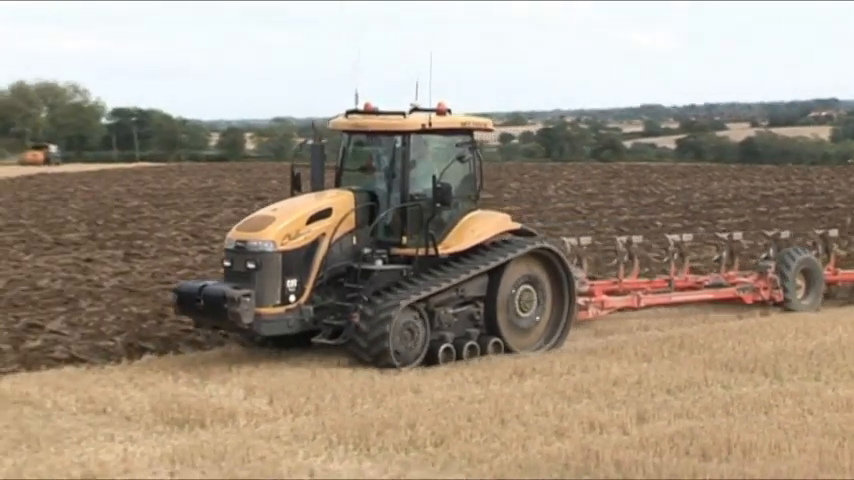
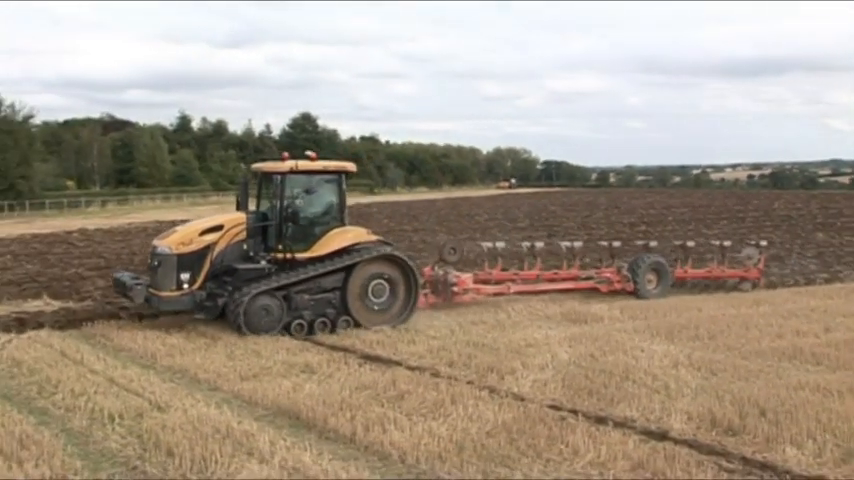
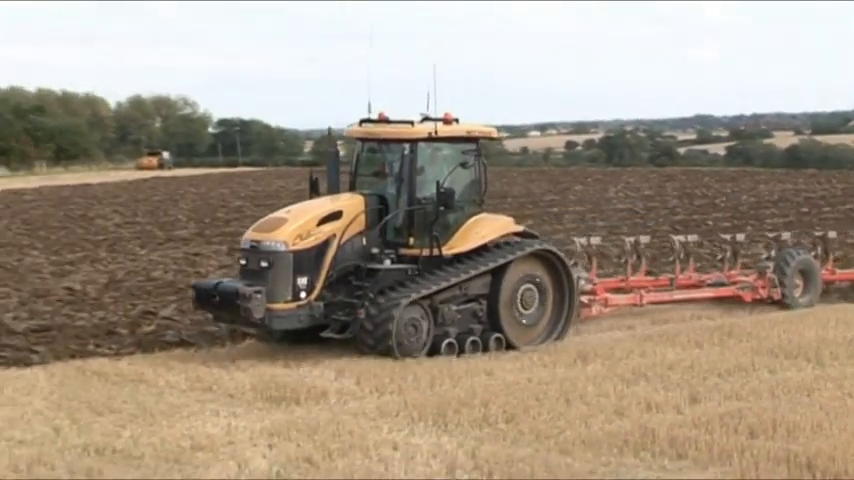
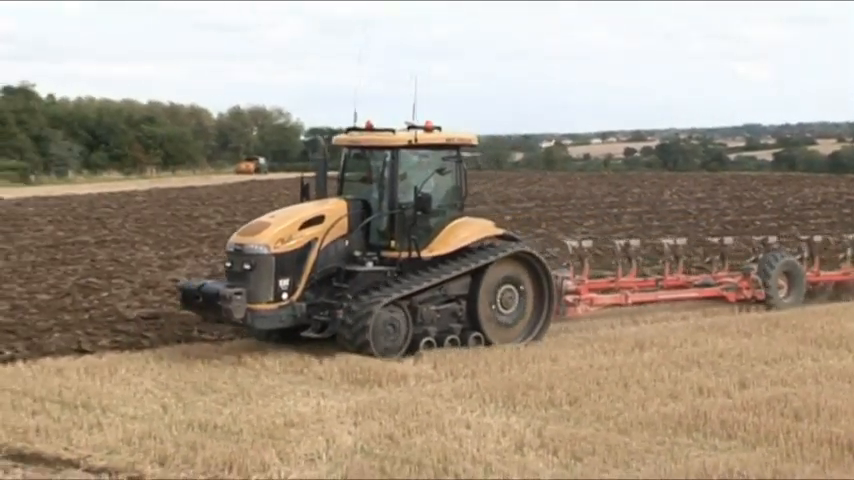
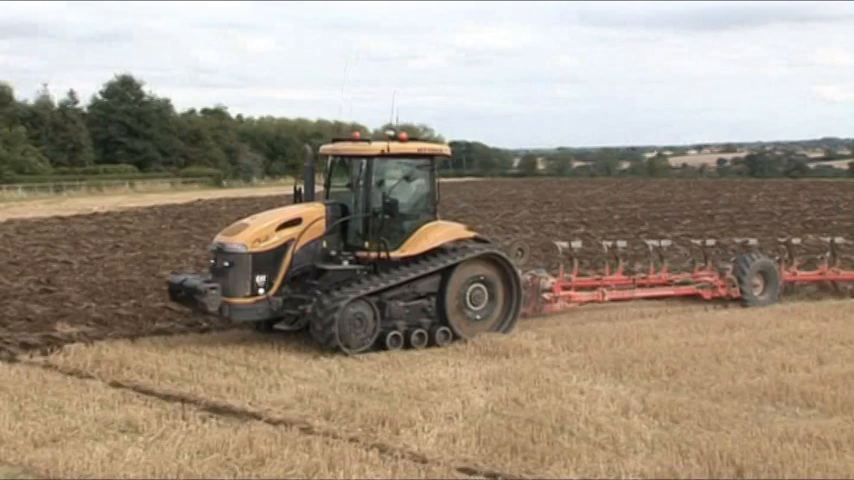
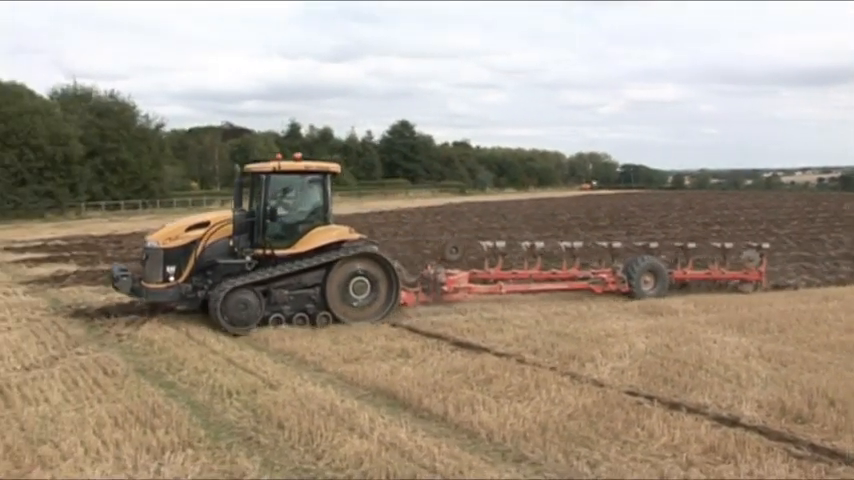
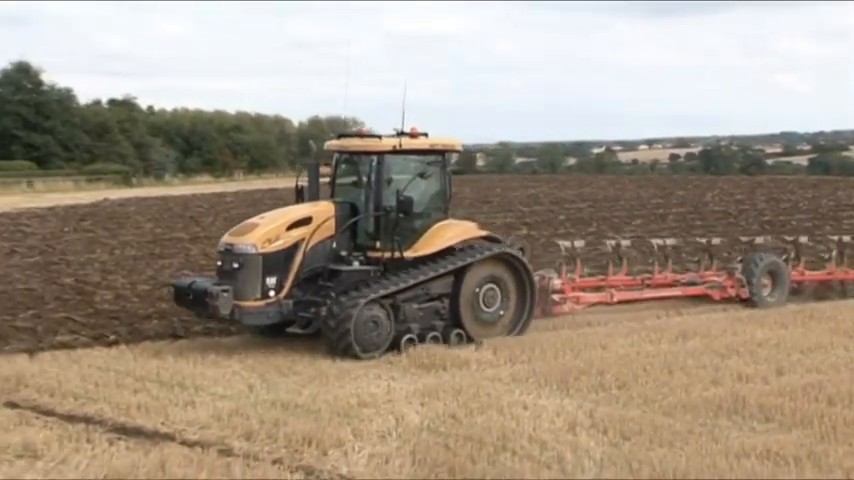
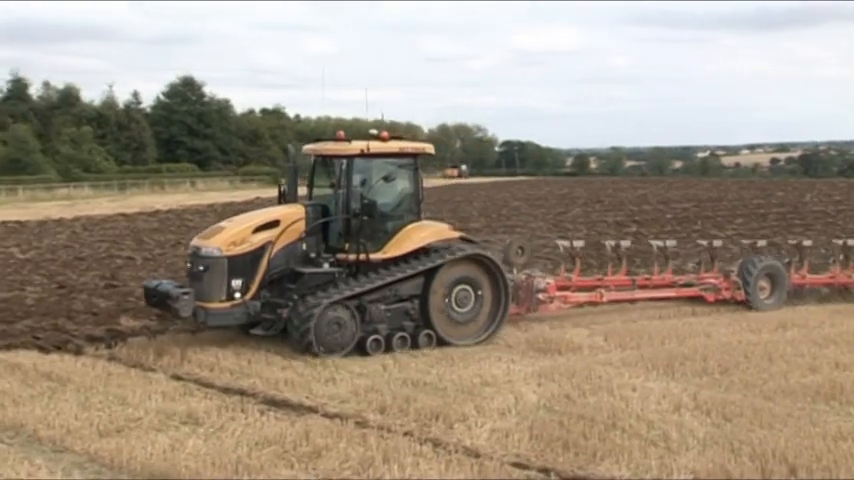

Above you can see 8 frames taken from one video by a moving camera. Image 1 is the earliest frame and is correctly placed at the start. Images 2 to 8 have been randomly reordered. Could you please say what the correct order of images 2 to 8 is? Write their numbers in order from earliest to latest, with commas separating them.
3, 4, 7, 5, 8, 2, 6
